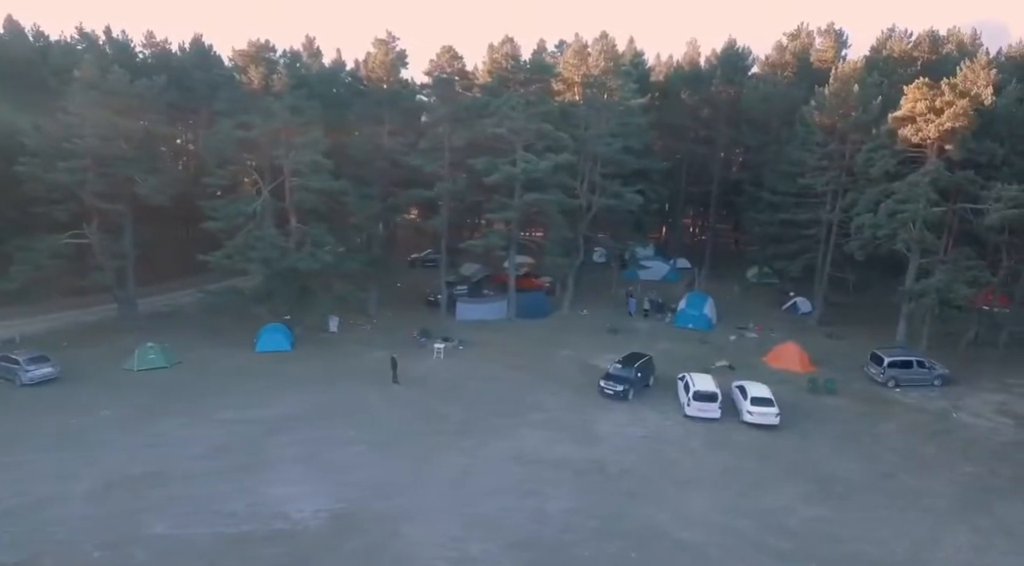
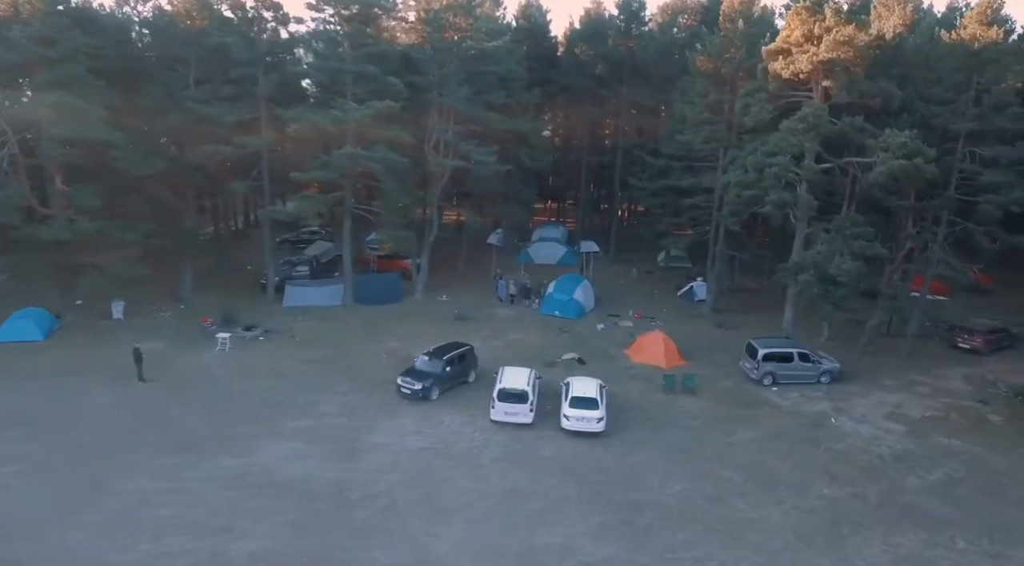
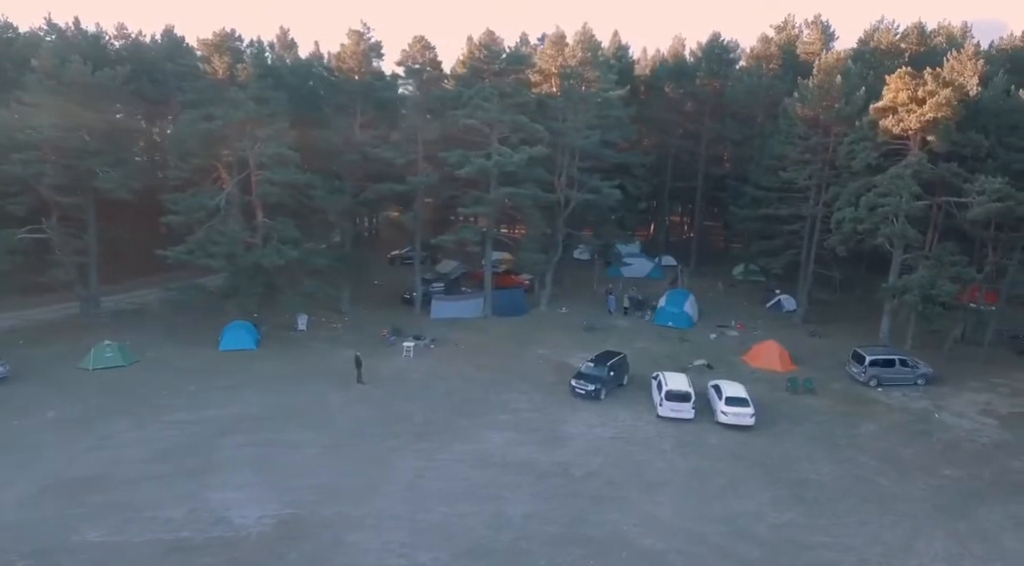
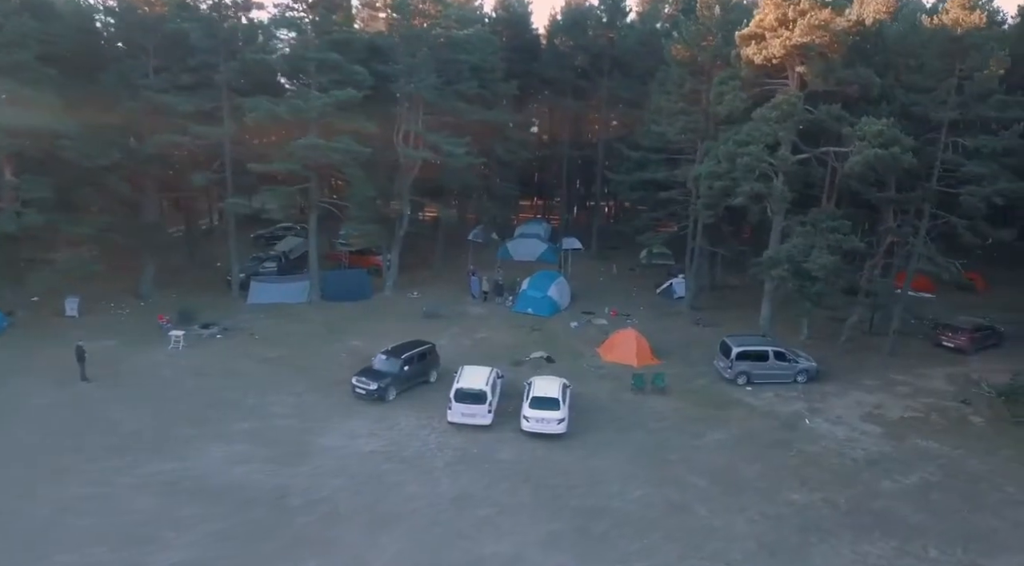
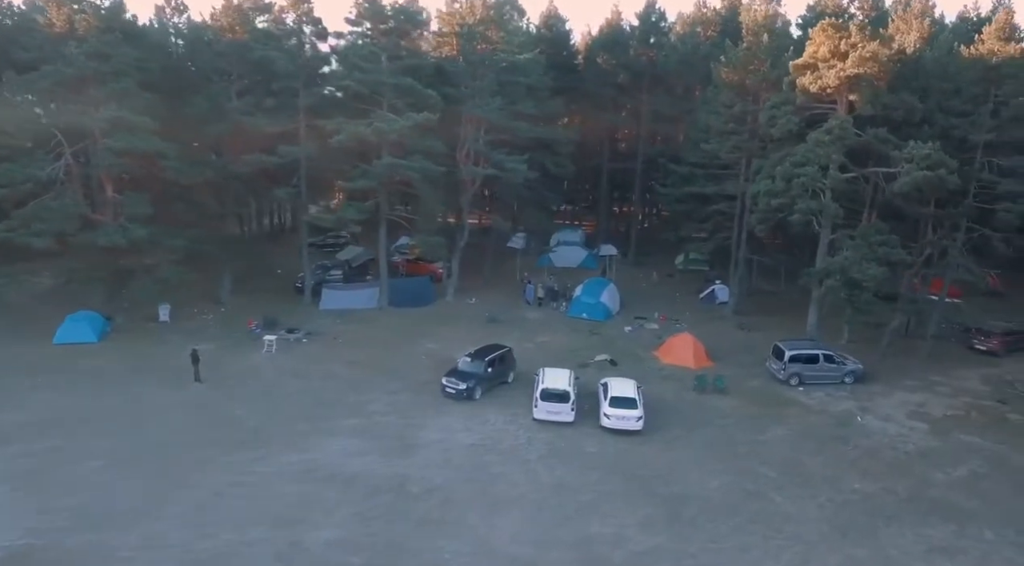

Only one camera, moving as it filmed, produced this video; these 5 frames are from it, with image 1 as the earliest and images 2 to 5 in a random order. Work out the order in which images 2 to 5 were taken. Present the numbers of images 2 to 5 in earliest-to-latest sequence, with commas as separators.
3, 5, 2, 4
